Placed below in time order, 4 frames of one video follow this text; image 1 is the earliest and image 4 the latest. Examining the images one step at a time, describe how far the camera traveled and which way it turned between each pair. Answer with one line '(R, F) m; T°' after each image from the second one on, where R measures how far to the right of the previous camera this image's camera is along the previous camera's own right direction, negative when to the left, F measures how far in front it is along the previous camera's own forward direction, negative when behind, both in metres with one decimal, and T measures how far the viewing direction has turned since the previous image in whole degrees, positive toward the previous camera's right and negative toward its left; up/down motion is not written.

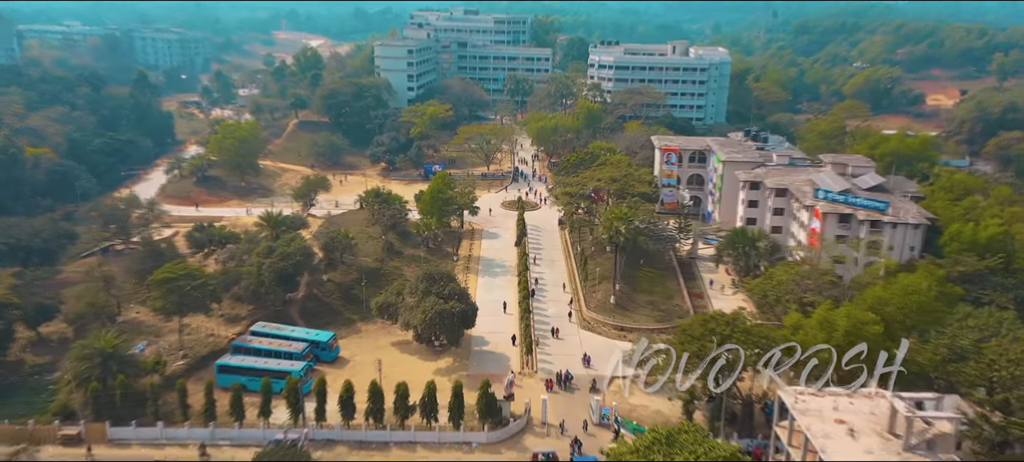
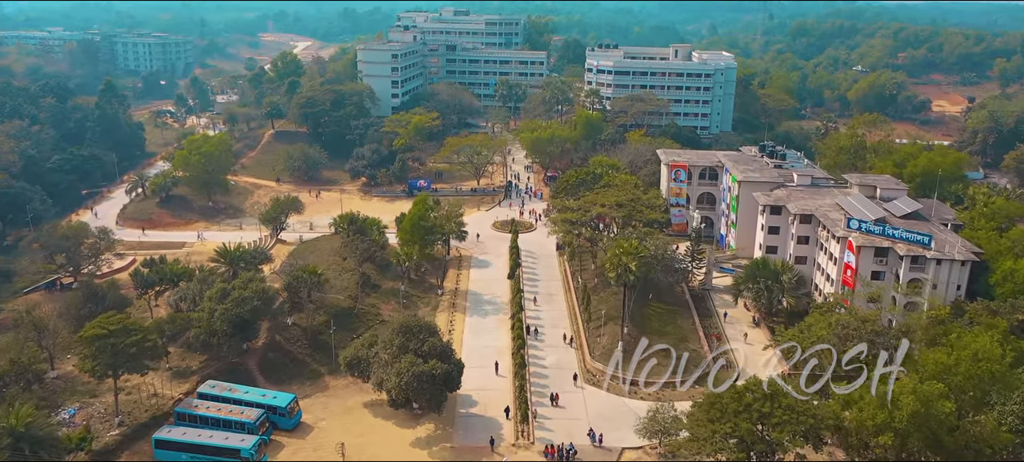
(+0.1, +8.1) m; 0°
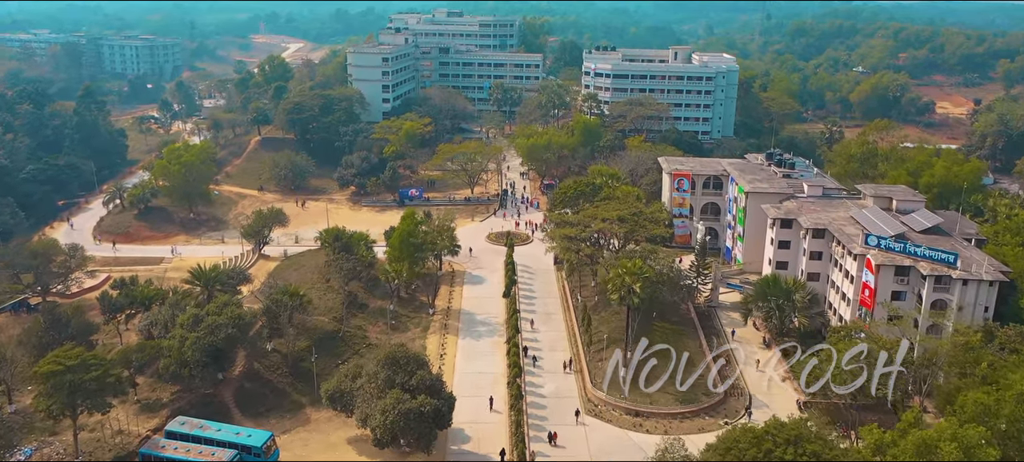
(0.0, +3.7) m; 0°
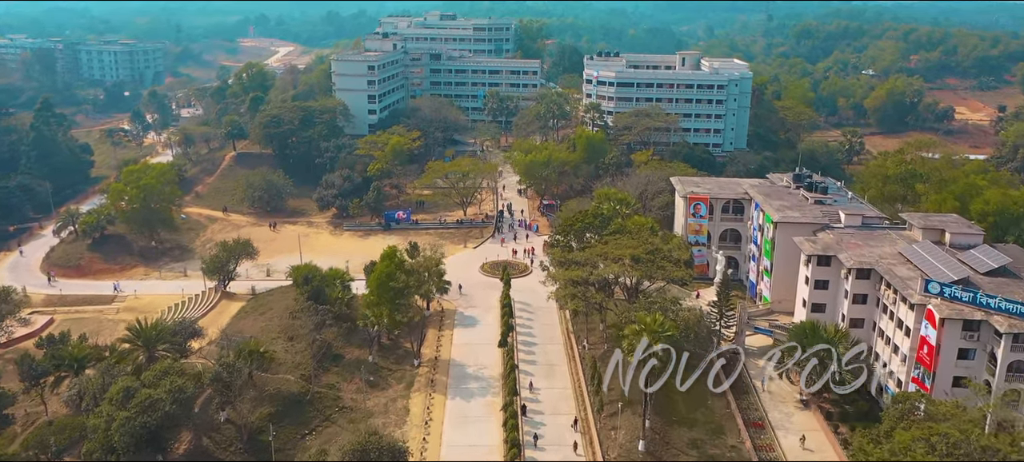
(0.0, +8.1) m; 0°
